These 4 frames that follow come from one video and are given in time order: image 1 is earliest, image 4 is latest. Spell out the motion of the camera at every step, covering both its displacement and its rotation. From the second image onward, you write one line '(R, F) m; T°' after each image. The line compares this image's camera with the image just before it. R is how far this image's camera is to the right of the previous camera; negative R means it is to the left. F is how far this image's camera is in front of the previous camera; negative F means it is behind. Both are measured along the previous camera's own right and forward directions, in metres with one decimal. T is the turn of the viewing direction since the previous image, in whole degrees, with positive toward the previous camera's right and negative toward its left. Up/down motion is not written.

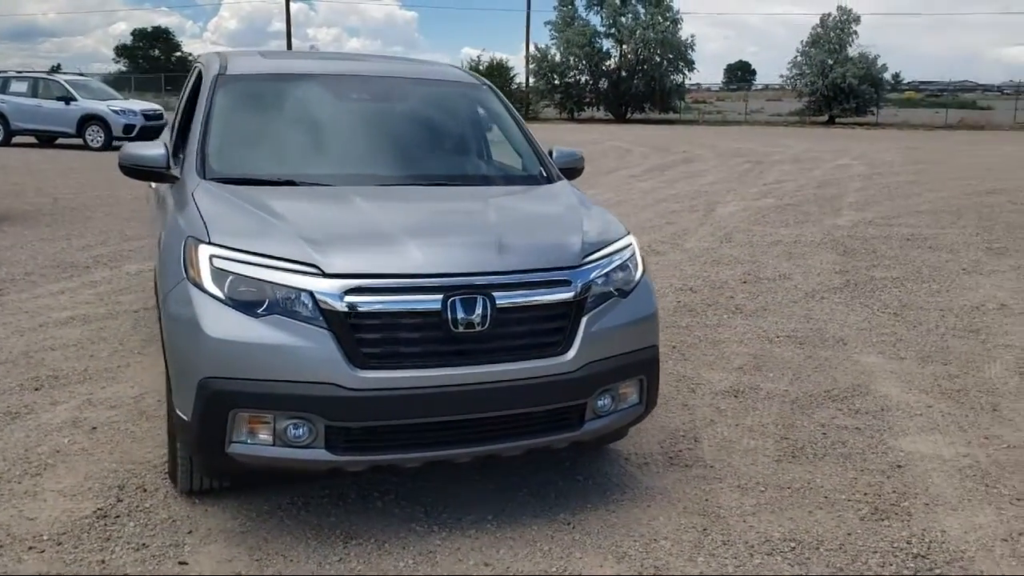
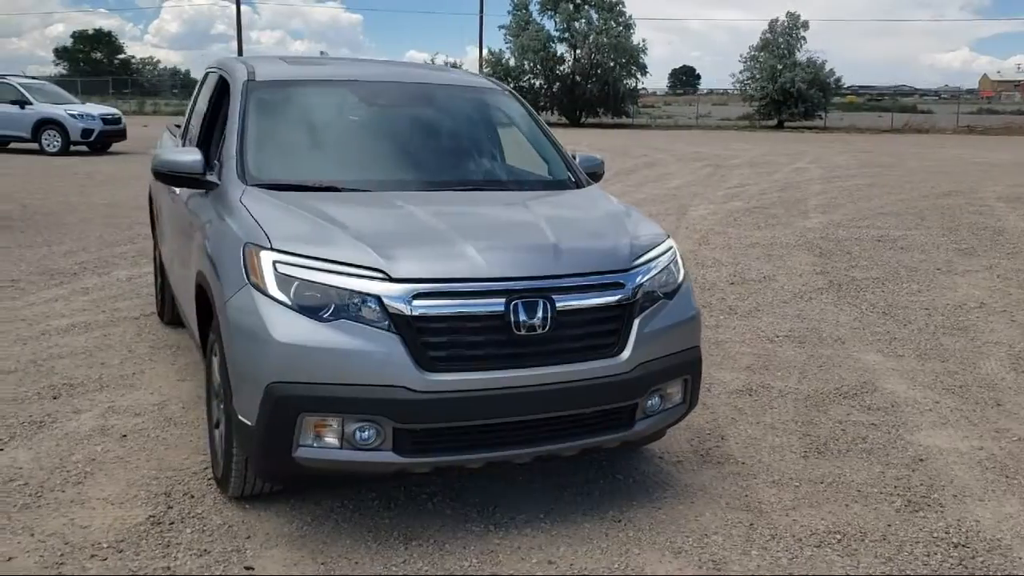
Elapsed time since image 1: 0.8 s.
(-0.4, -0.1) m; +3°
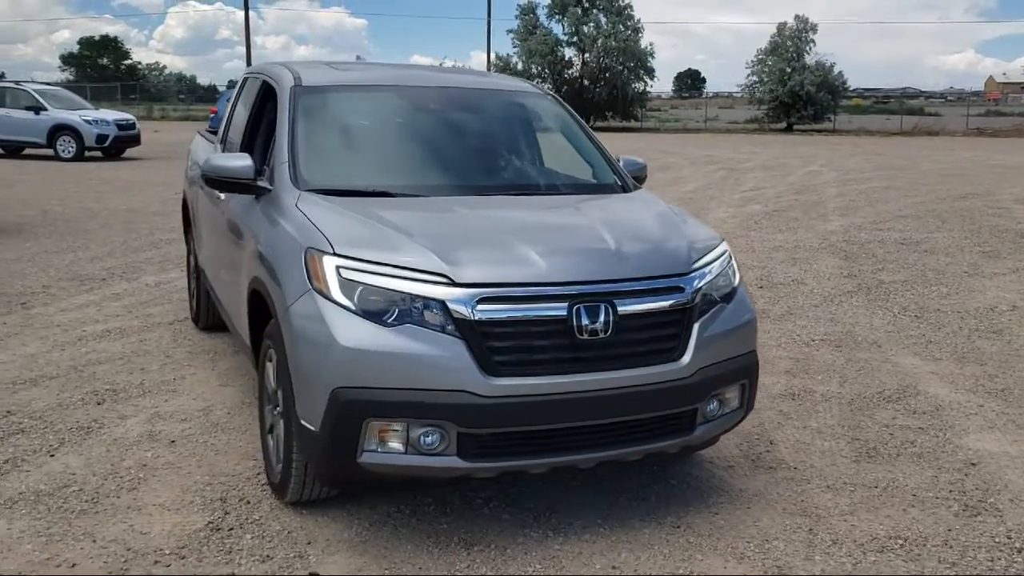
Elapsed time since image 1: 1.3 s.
(-0.2, 0.0) m; 0°
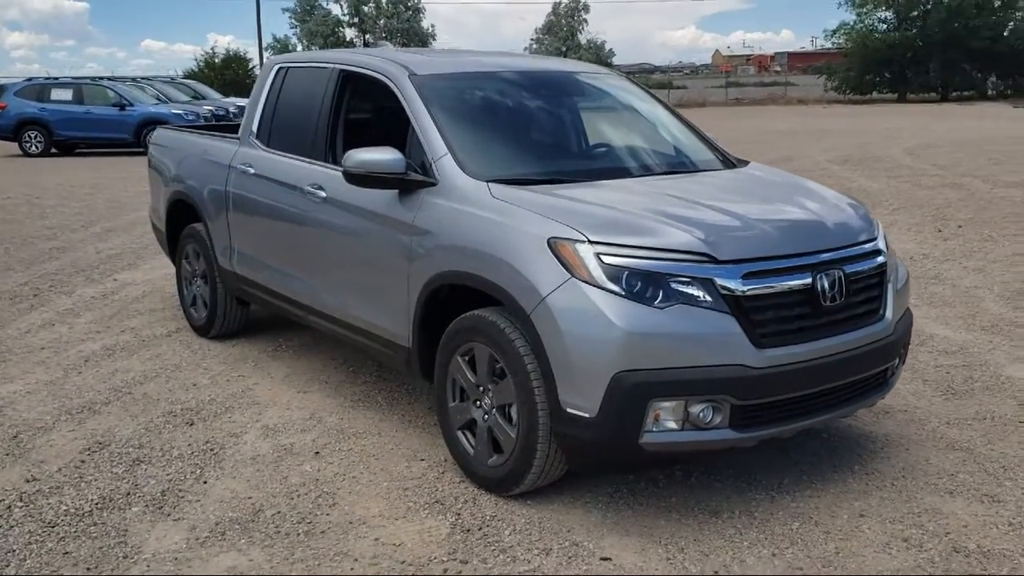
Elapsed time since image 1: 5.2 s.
(-1.7, +0.2) m; +13°
